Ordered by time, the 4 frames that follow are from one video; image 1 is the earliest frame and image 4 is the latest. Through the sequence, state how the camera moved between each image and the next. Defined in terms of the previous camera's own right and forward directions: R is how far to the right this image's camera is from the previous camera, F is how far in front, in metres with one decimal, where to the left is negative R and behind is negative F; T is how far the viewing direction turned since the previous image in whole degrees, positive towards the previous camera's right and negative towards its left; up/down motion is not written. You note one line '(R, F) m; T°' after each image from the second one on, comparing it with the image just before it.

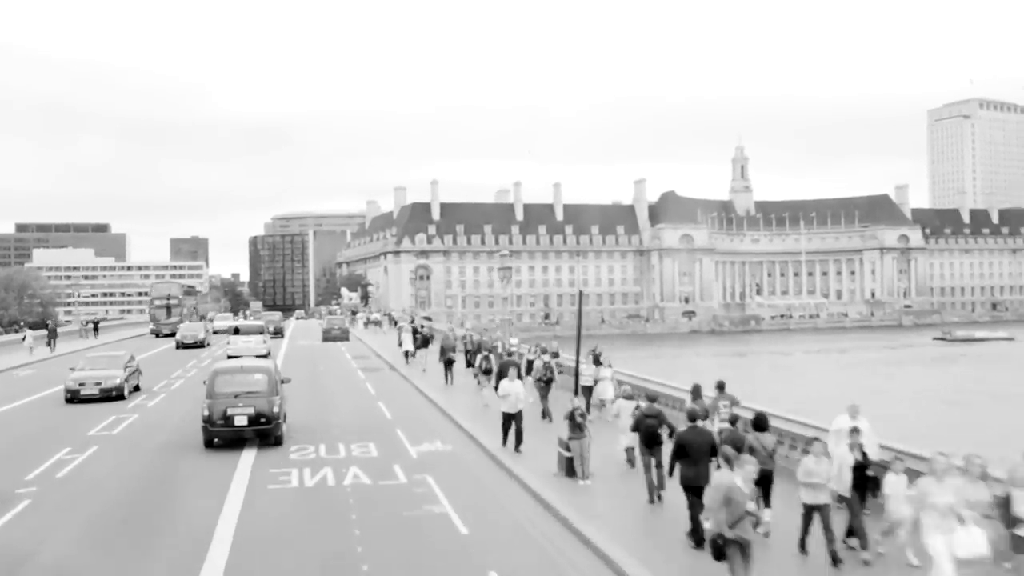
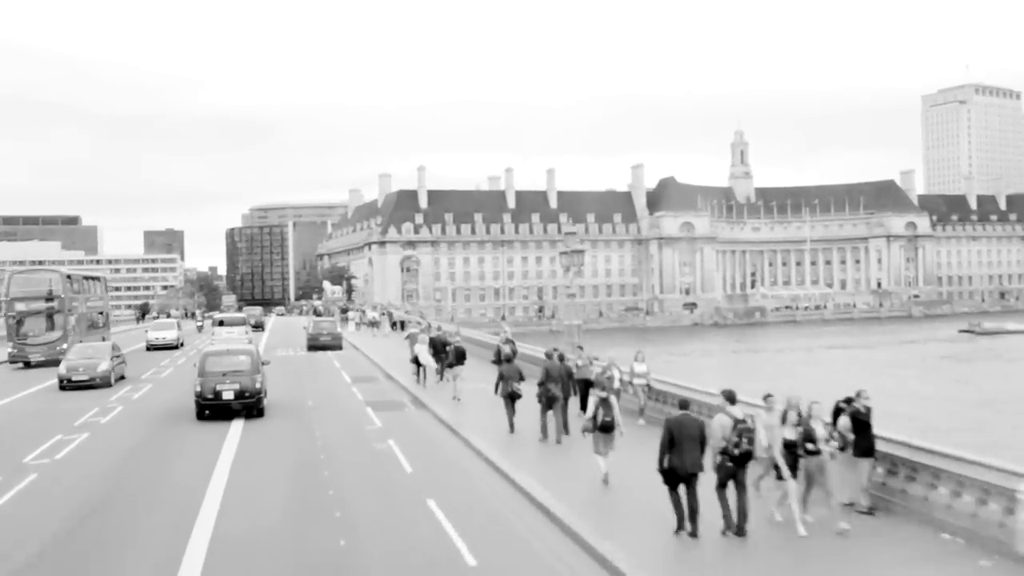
(-1.4, +6.9) m; +1°
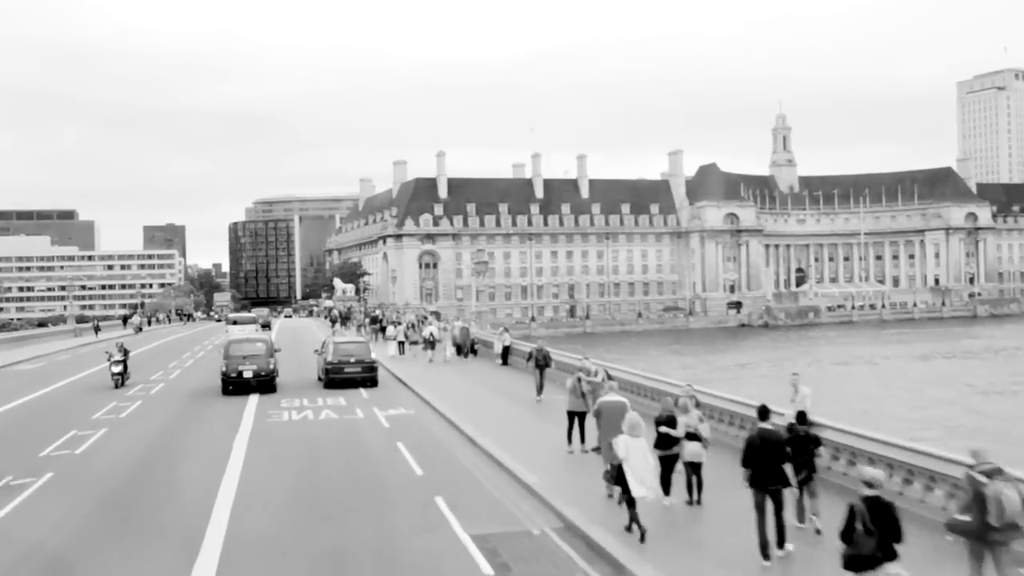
(-2.5, +10.8) m; 0°
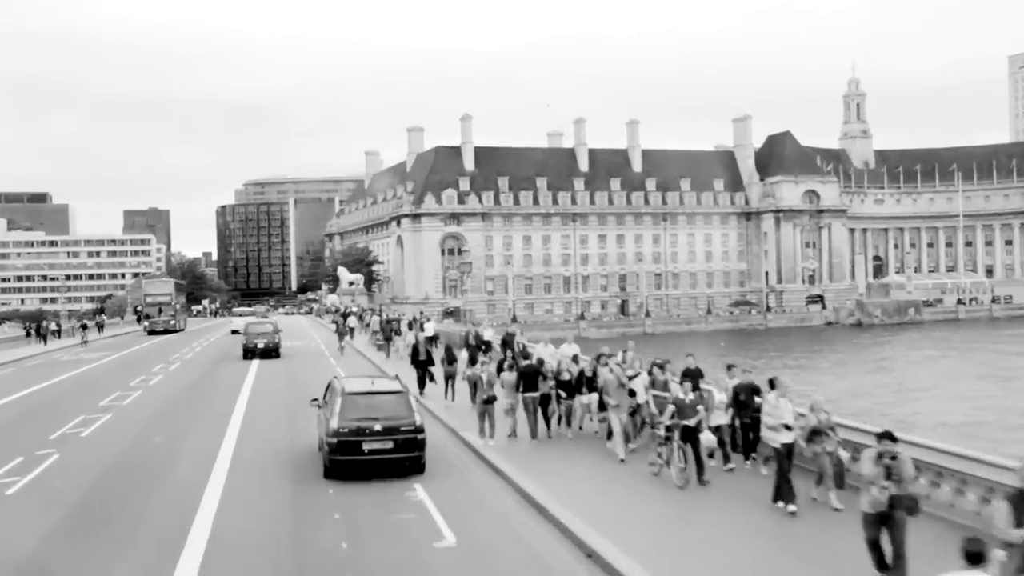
(-4.1, +18.6) m; 0°
